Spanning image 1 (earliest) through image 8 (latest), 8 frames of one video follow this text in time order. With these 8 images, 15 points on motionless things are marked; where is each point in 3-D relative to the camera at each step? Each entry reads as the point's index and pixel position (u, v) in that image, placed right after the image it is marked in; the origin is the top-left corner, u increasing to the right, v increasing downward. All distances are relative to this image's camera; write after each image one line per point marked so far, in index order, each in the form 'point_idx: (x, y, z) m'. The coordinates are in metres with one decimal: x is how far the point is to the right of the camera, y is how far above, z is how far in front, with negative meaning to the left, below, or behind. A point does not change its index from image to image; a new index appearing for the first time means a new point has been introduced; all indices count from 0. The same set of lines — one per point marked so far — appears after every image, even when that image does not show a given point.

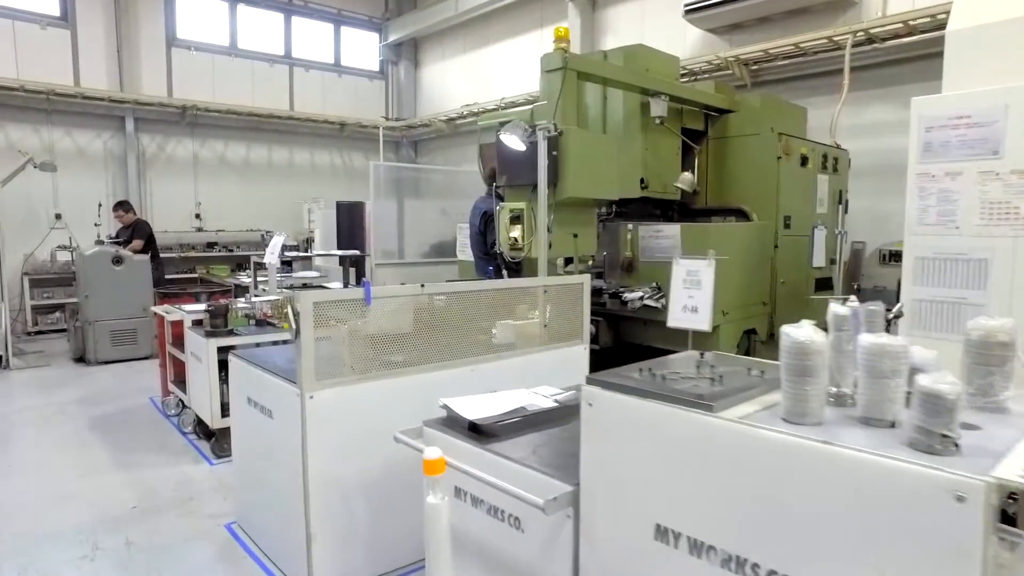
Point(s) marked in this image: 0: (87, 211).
0: (-4.1, +0.7, +6.8) m
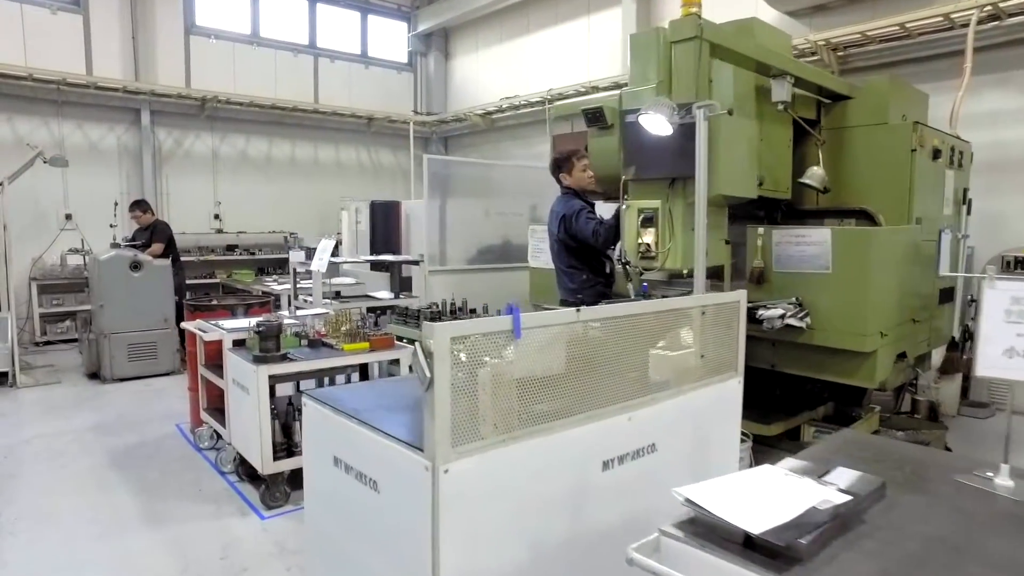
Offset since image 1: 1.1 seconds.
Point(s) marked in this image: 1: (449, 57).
0: (-3.7, +0.7, +6.2) m
1: (-0.8, +2.8, +8.3) m
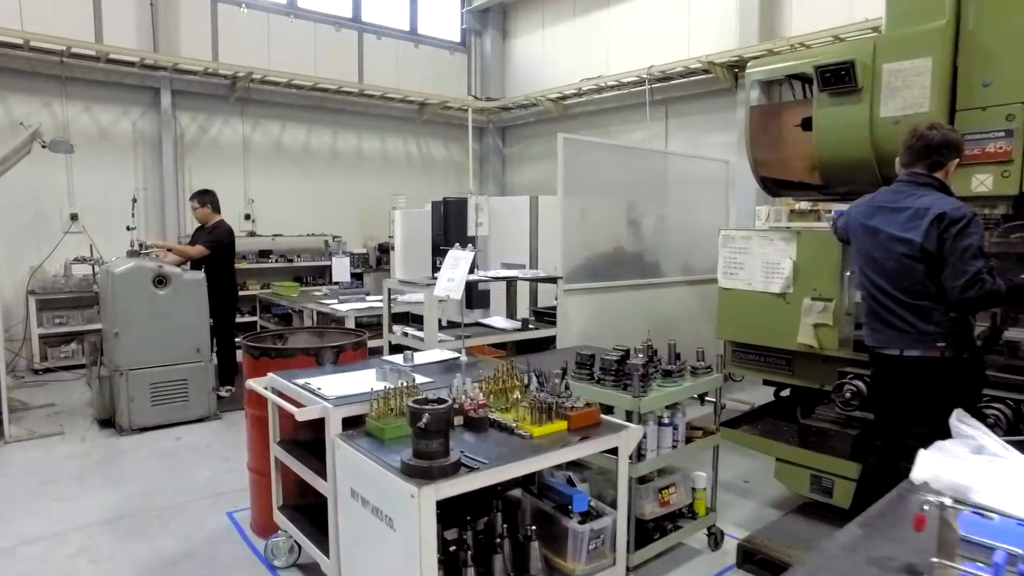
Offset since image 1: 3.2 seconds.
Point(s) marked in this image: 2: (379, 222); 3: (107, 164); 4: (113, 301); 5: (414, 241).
0: (-3.0, +0.6, +5.2) m
1: (-0.1, +2.6, +7.3) m
2: (-1.3, +0.6, +6.8) m
3: (-3.0, +0.9, +5.2) m
4: (-1.9, -0.1, +3.3) m
5: (-0.8, +0.4, +5.9) m
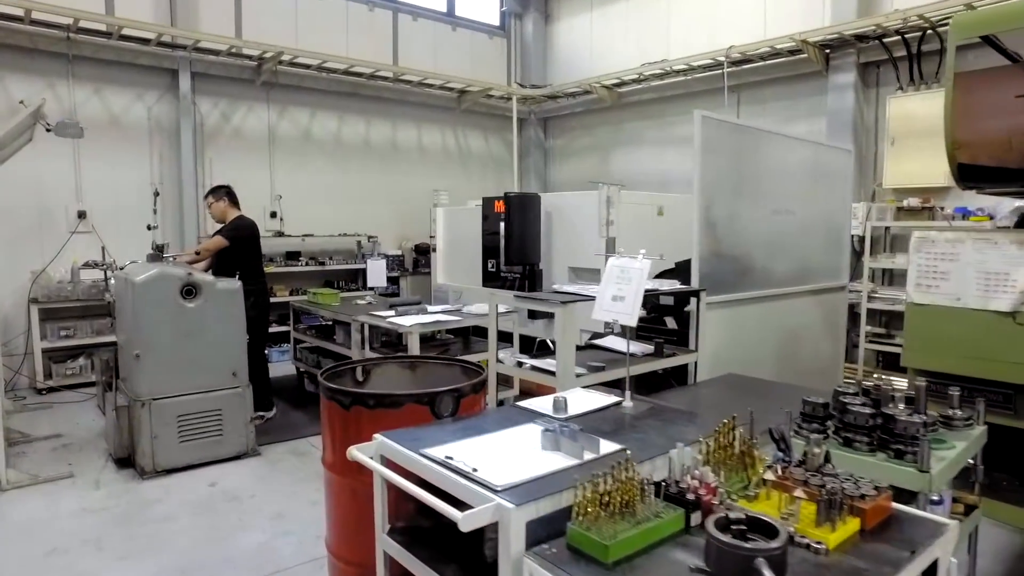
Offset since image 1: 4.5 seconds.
0: (-2.6, +0.5, +4.6) m
1: (+0.4, +2.6, +6.7) m
2: (-0.9, +0.6, +6.2) m
3: (-2.6, +0.9, +4.6) m
4: (-1.5, -0.1, +2.7) m
5: (-0.4, +0.4, +5.3) m
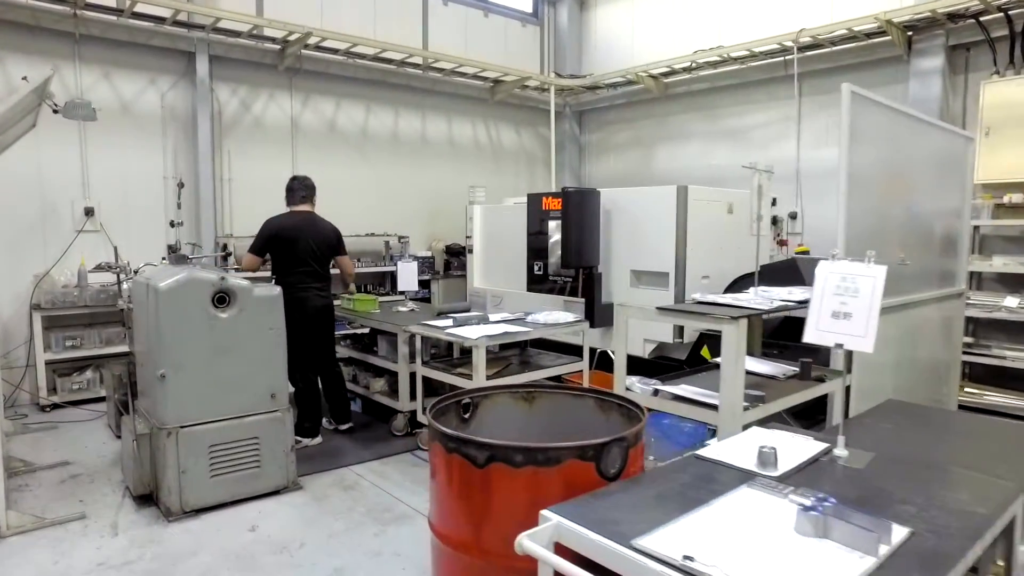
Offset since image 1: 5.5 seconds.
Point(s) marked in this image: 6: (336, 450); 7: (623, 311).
0: (-2.3, +0.5, +4.2) m
1: (+0.7, +2.6, +6.2) m
2: (-0.6, +0.6, +5.7) m
3: (-2.3, +0.8, +4.1) m
4: (-1.2, -0.1, +2.3) m
5: (-0.1, +0.3, +4.9) m
6: (-0.8, -0.7, +3.1) m
7: (+0.3, -0.1, +1.7) m
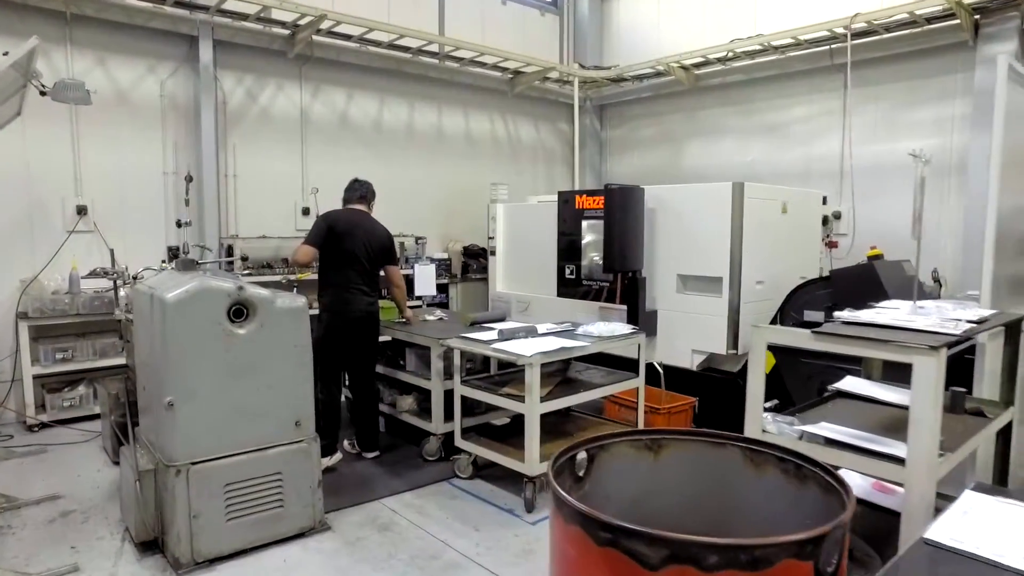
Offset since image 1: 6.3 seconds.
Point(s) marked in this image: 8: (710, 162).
0: (-2.1, +0.5, +3.8) m
1: (+0.8, +2.5, +5.9) m
2: (-0.4, +0.5, +5.4) m
3: (-2.1, +0.8, +3.8) m
4: (-1.0, -0.2, +1.9) m
5: (+0.1, +0.3, +4.5) m
6: (-0.6, -0.8, +2.7) m
7: (+0.5, -0.1, +1.4) m
8: (+1.5, +1.0, +5.4) m
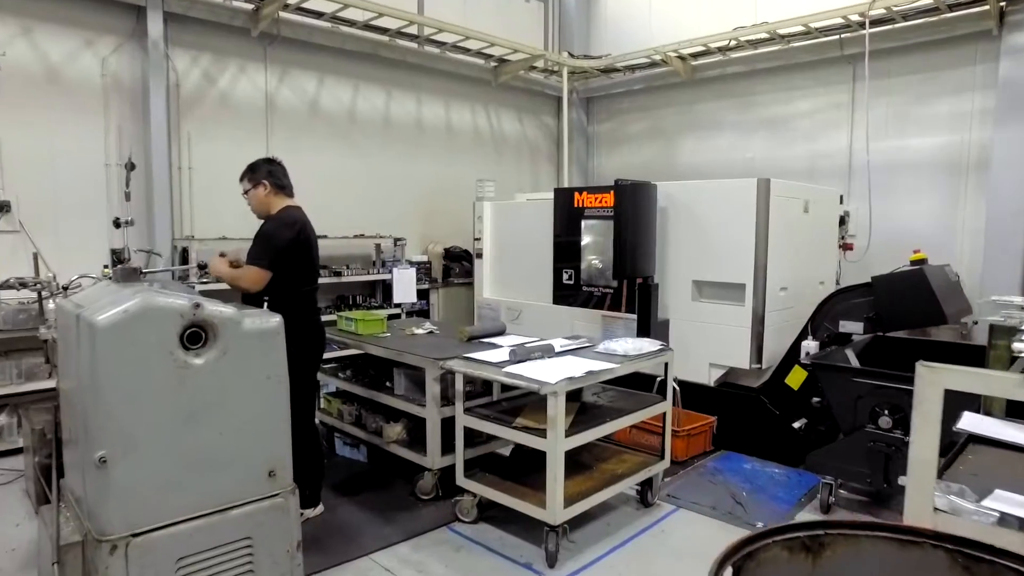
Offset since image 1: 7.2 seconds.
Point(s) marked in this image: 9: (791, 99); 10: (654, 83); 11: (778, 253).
0: (-2.1, +0.4, +3.3) m
1: (+0.7, +2.5, +5.5) m
2: (-0.5, +0.5, +5.0) m
3: (-2.1, +0.8, +3.3) m
4: (-0.9, -0.2, +1.5) m
5: (0.0, +0.3, +4.1) m
6: (-0.5, -0.8, +2.3) m
7: (+0.6, -0.1, +1.0) m
8: (+1.4, +1.0, +5.1) m
9: (+1.9, +1.3, +4.6) m
10: (+1.1, +1.5, +5.2) m
11: (+1.2, +0.2, +3.1) m
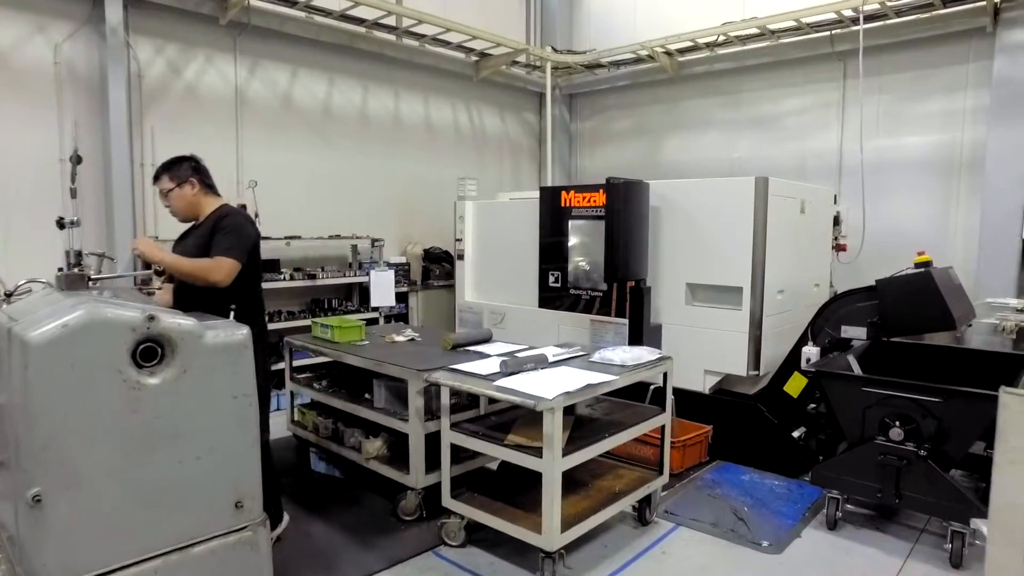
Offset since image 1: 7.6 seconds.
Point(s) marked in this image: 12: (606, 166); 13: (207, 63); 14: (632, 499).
0: (-2.2, +0.4, +3.0) m
1: (+0.5, +2.5, +5.4) m
2: (-0.6, +0.5, +4.8) m
3: (-2.2, +0.7, +3.0) m
4: (-0.9, -0.2, +1.3) m
5: (-0.1, +0.2, +4.0) m
6: (-0.6, -0.8, +2.1) m
7: (+0.6, -0.1, +0.8) m
8: (+1.3, +0.9, +5.0) m
9: (+1.8, +1.3, +4.5) m
10: (+0.9, +1.5, +5.0) m
11: (+1.1, +0.1, +3.0) m
12: (+0.7, +1.0, +5.5) m
13: (-1.6, +1.2, +3.6) m
14: (+0.4, -0.7, +2.2) m
